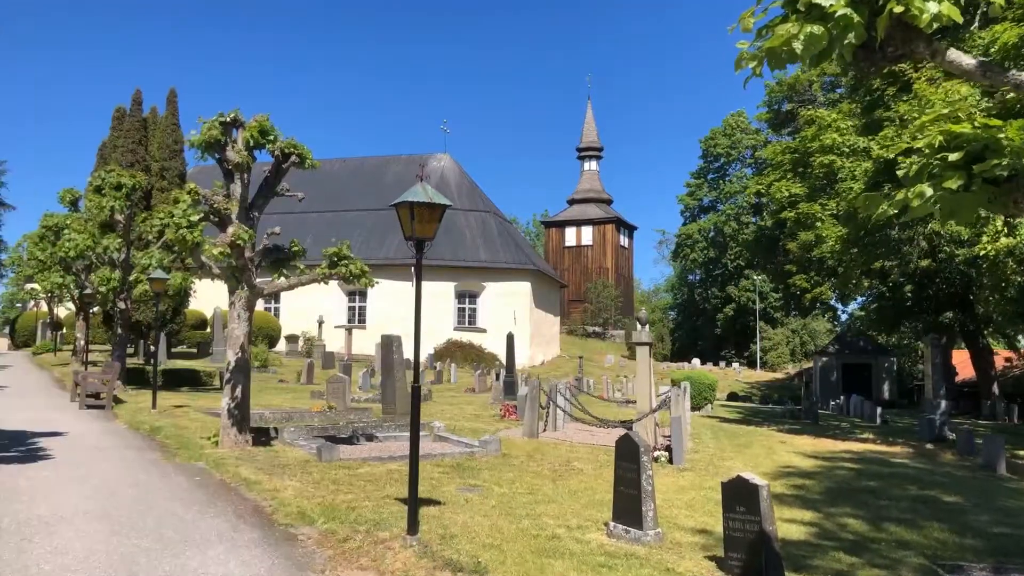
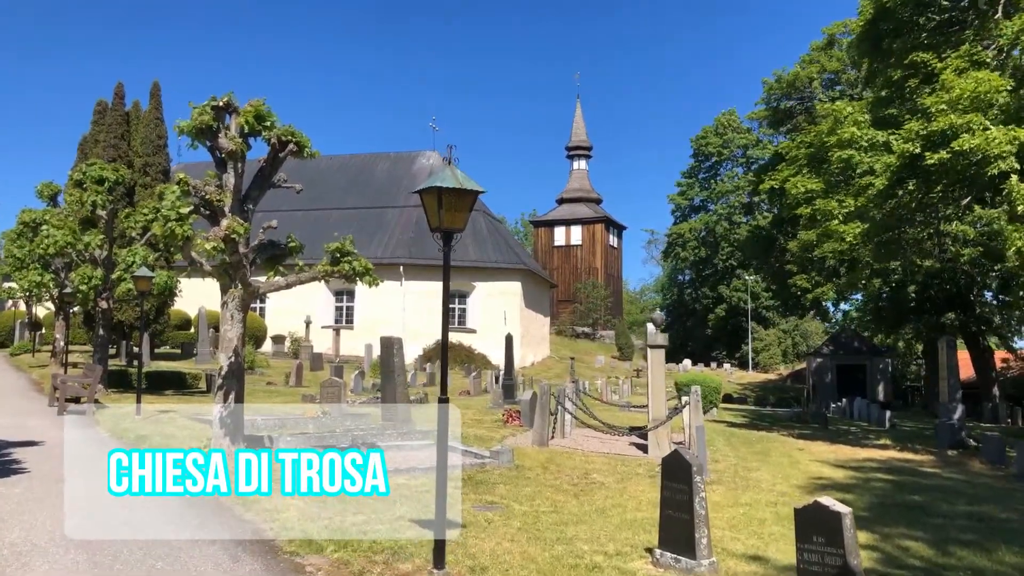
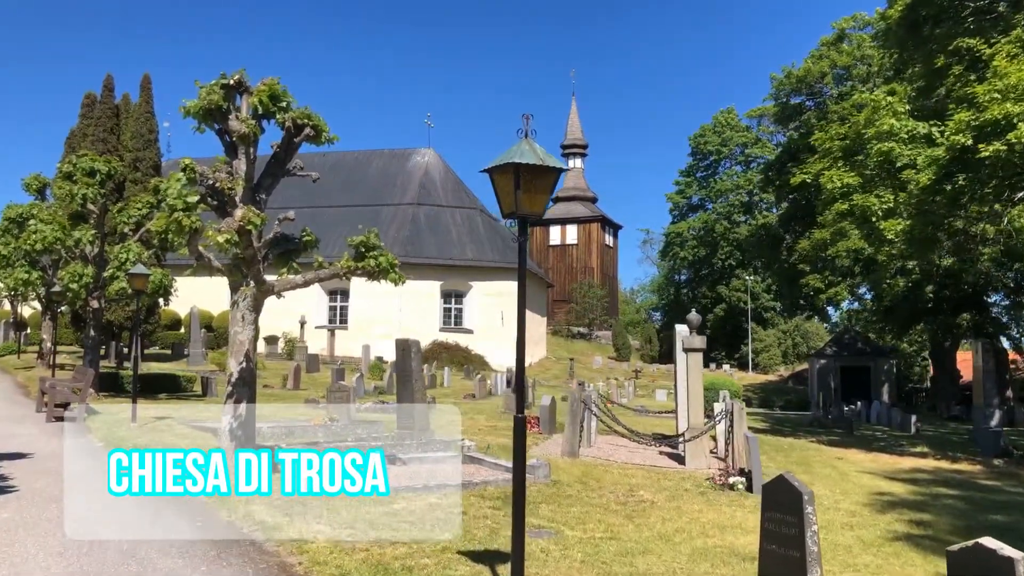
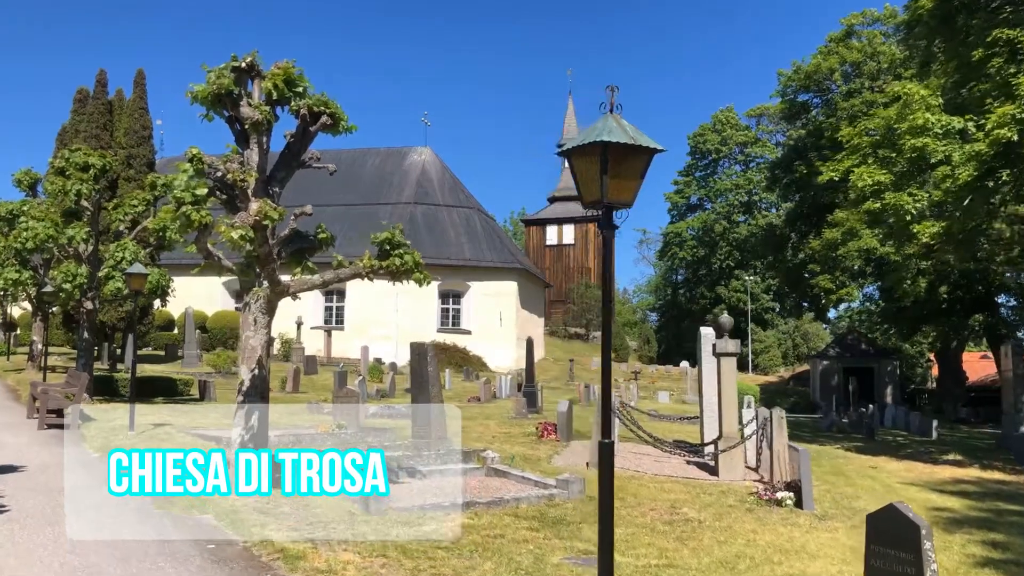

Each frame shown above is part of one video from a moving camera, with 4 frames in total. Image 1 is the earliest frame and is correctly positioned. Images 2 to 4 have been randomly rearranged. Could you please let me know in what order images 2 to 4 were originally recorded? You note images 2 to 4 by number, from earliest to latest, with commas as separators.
2, 3, 4
